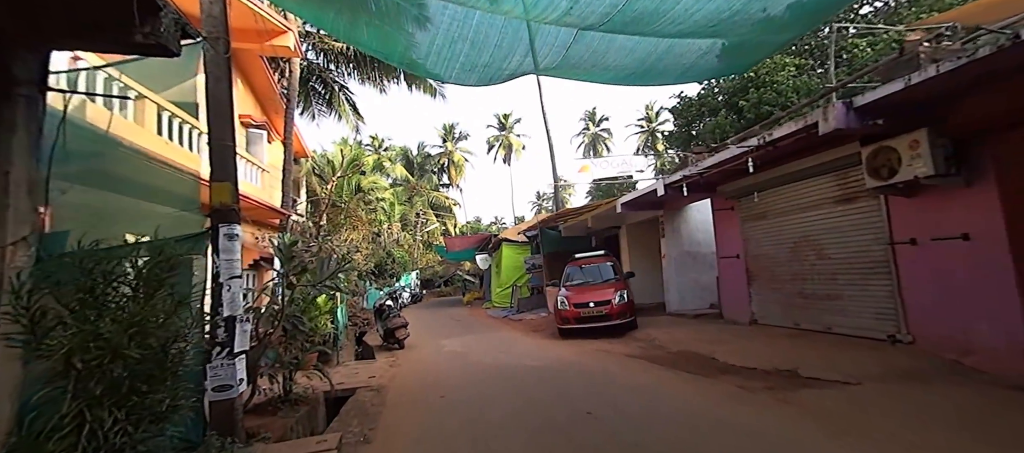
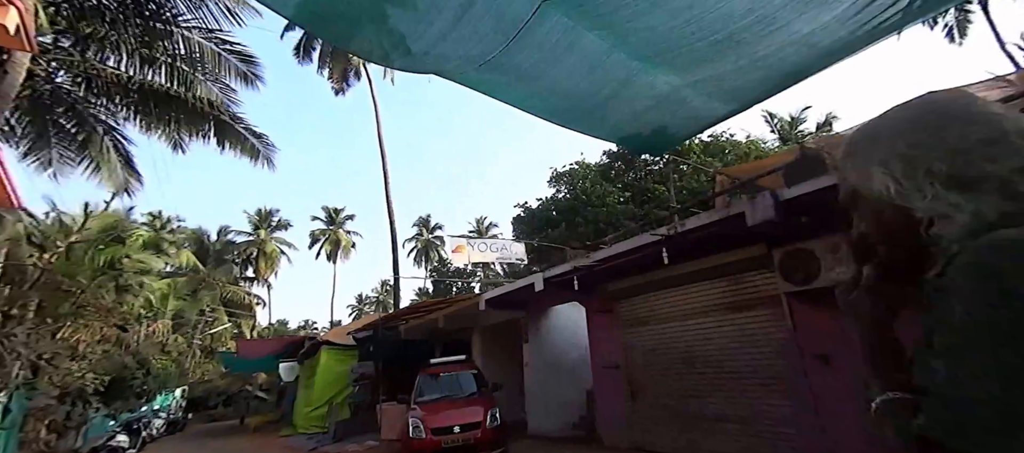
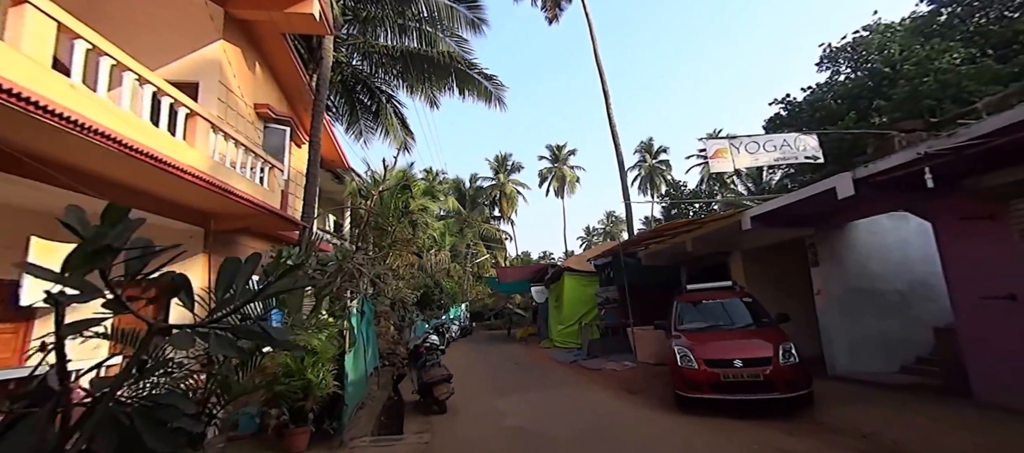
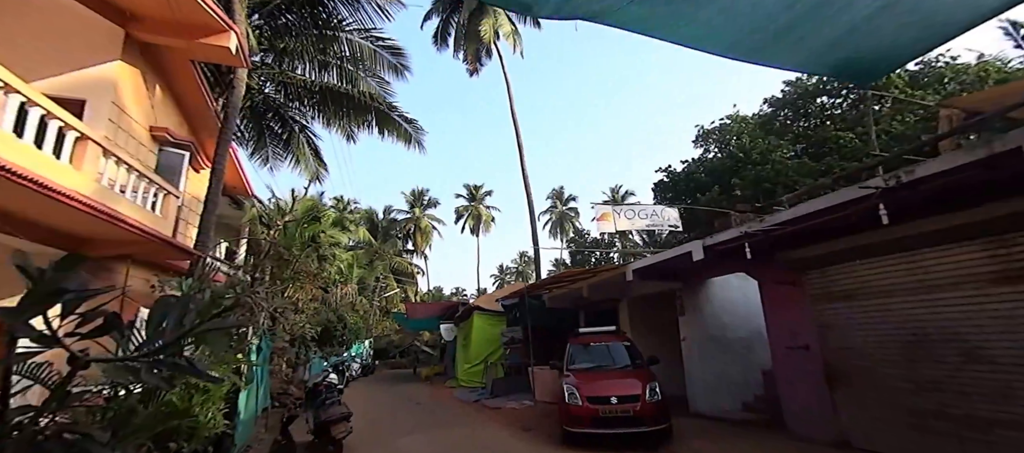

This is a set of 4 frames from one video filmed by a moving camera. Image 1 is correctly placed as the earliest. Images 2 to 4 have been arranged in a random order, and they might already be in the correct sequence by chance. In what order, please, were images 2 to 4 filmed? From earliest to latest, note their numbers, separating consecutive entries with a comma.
2, 4, 3
